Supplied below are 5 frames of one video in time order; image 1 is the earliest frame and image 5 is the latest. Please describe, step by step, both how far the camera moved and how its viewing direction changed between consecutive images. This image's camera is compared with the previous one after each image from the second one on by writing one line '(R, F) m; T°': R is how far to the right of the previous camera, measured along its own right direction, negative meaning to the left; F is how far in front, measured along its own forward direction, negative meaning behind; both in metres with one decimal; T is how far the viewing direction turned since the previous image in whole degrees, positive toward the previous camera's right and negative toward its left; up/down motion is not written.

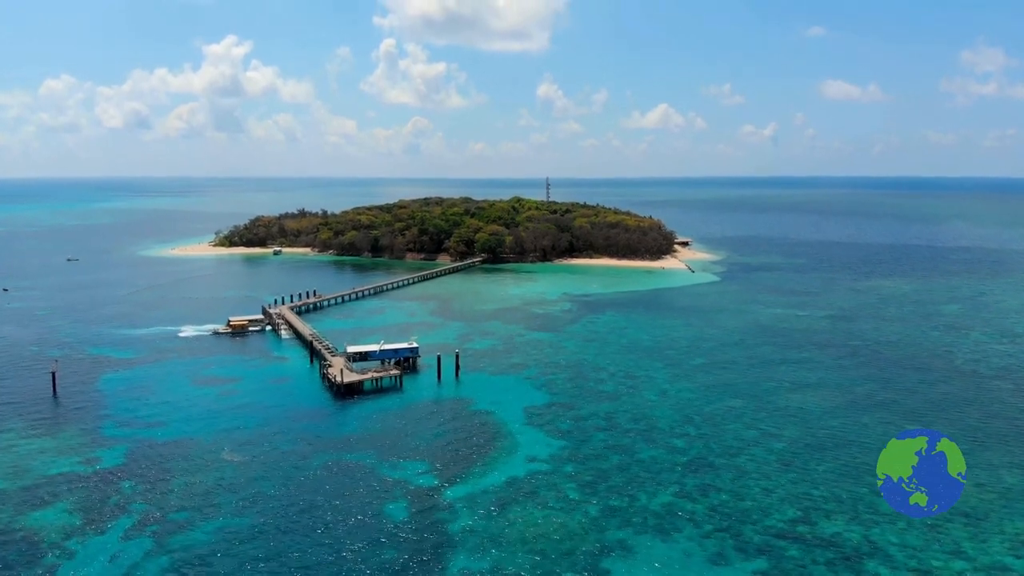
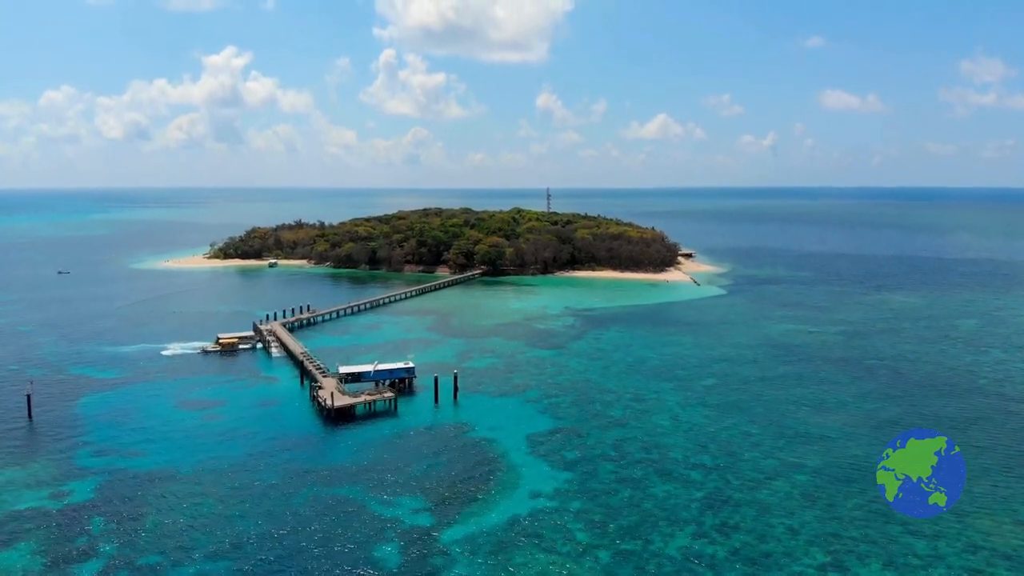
(0.0, +0.9) m; 0°
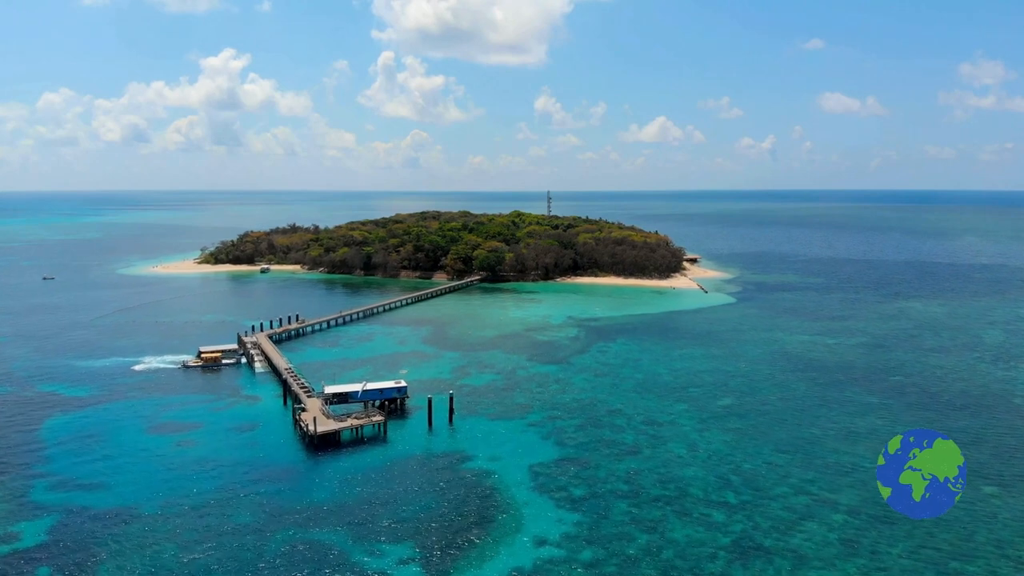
(0.0, +1.3) m; 0°
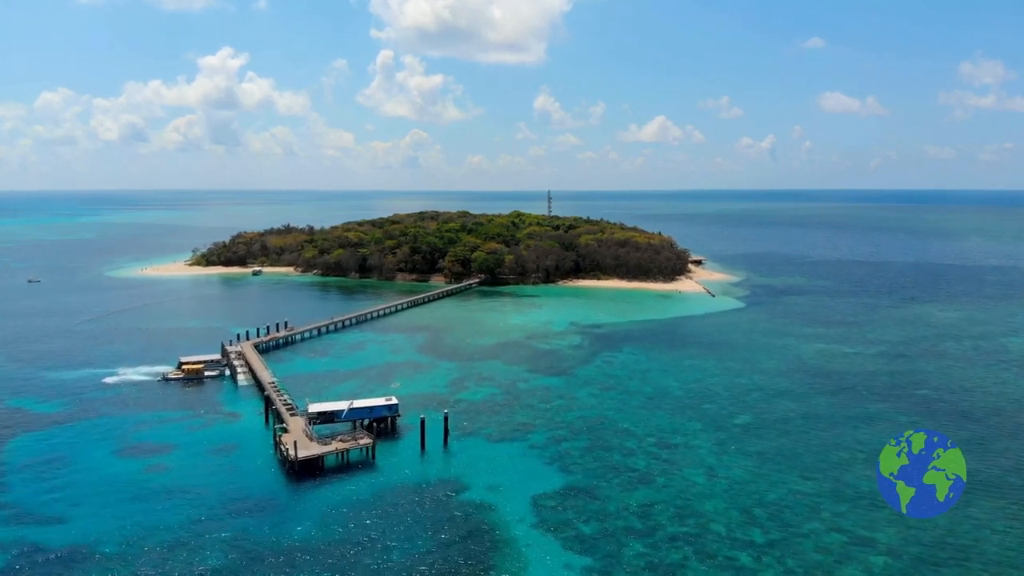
(0.0, +1.2) m; 0°
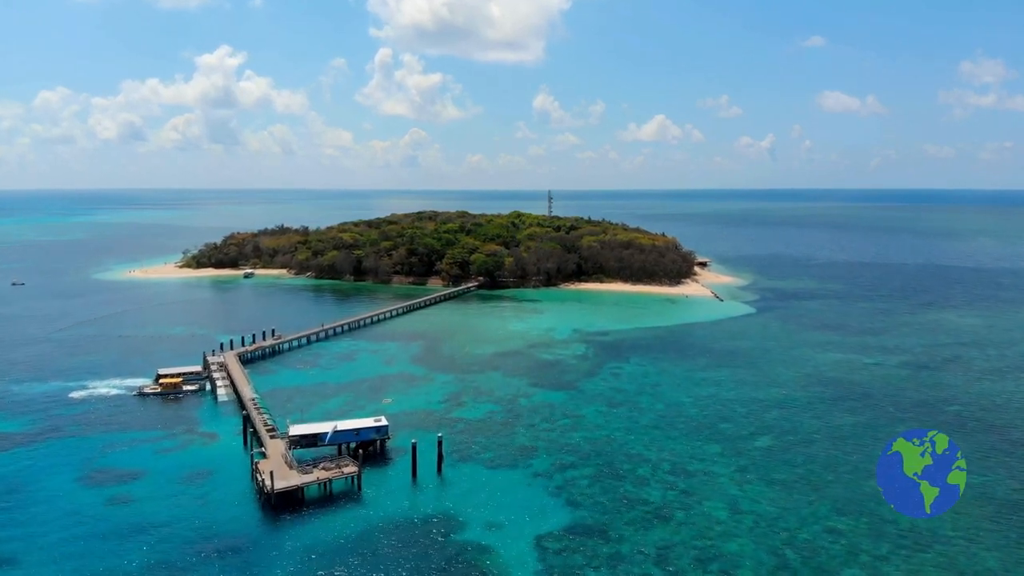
(0.0, +1.2) m; 0°
